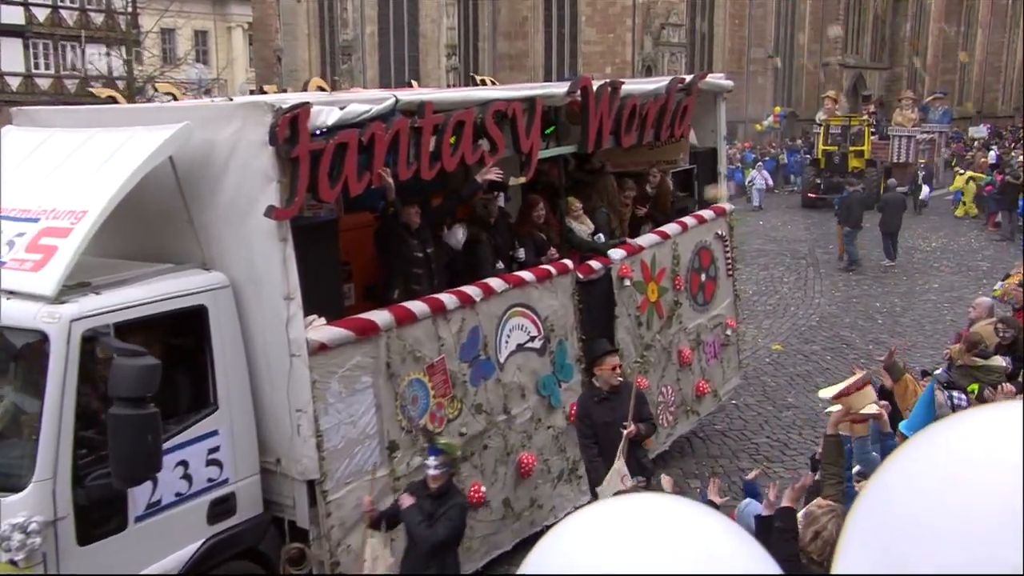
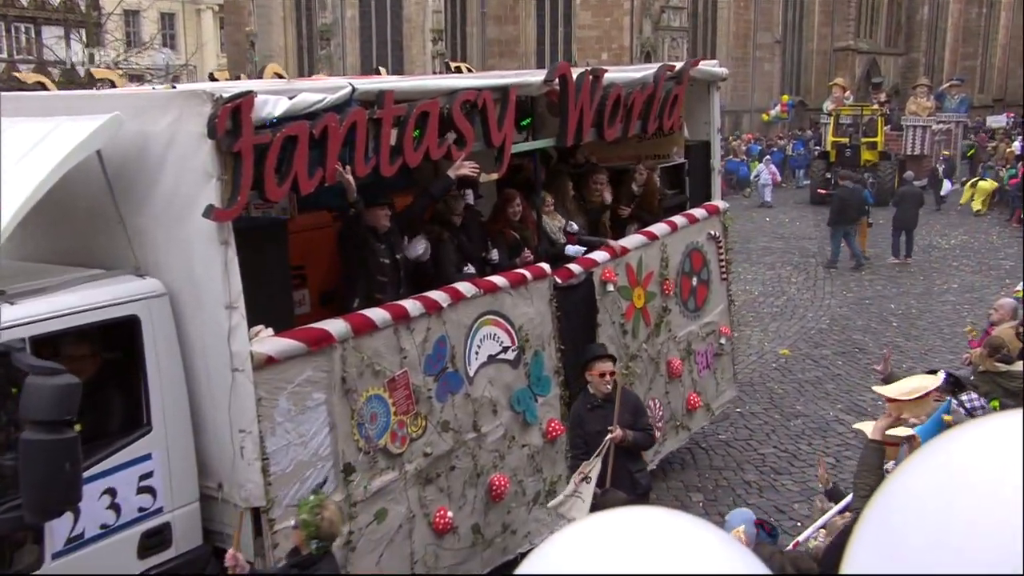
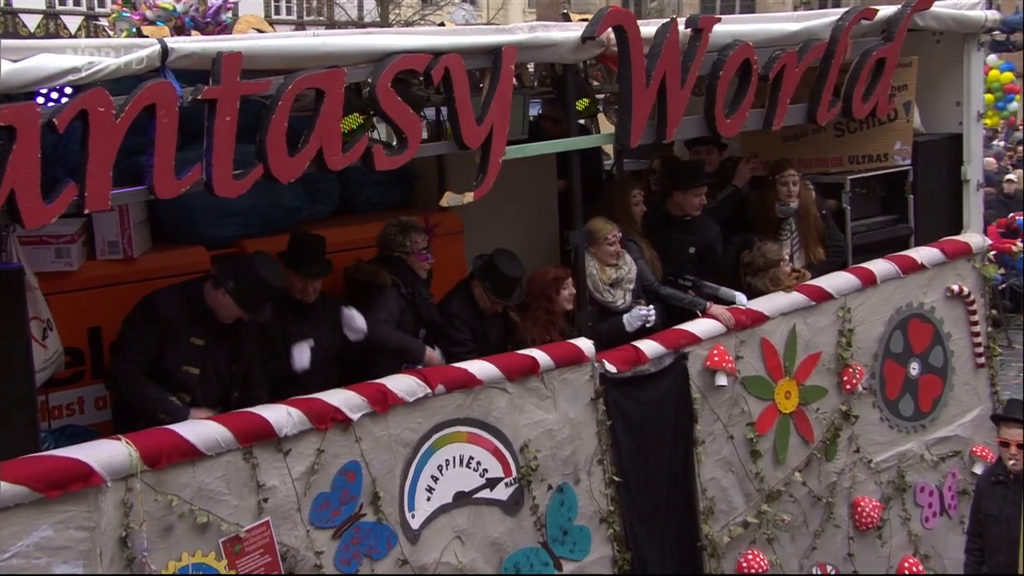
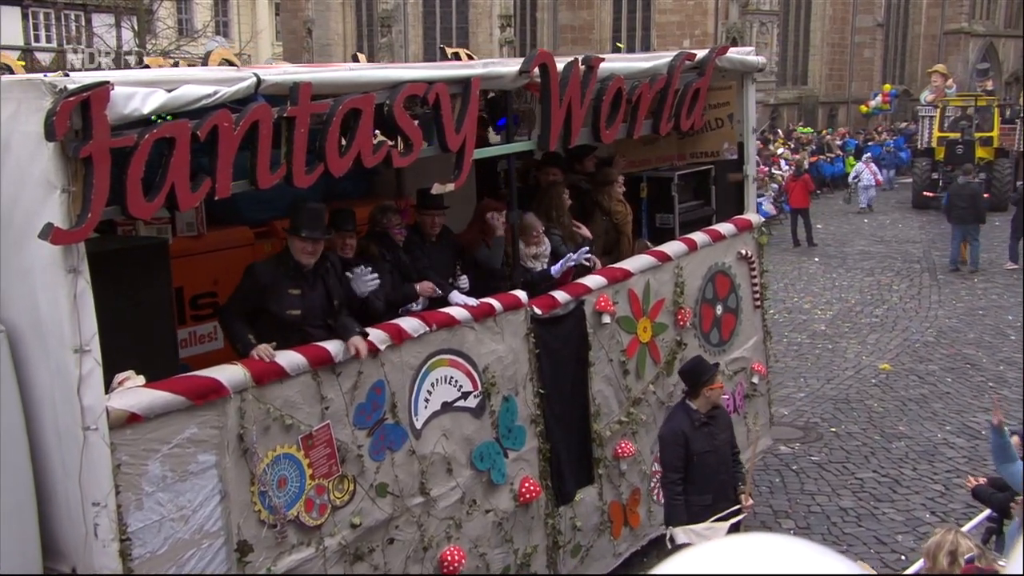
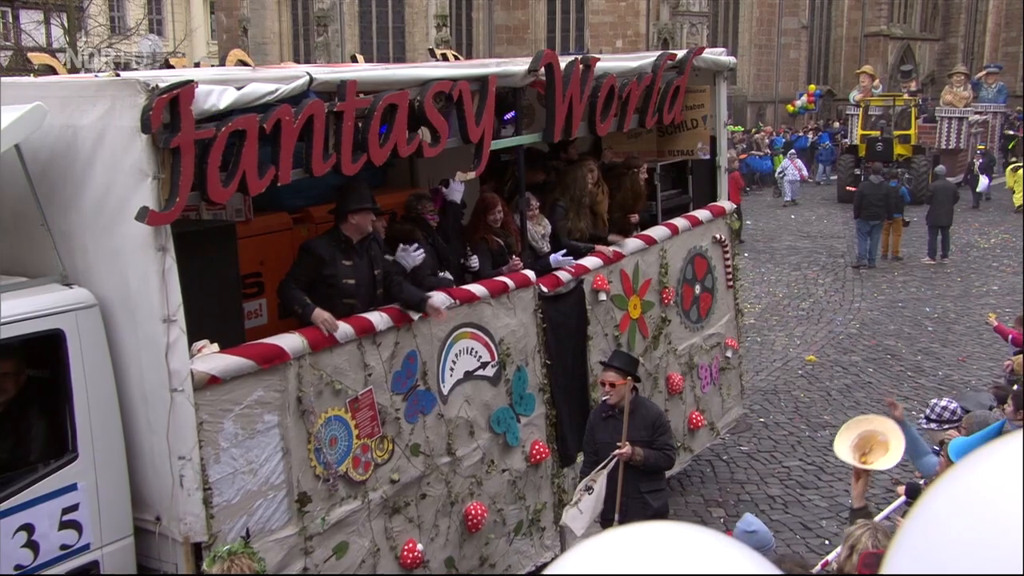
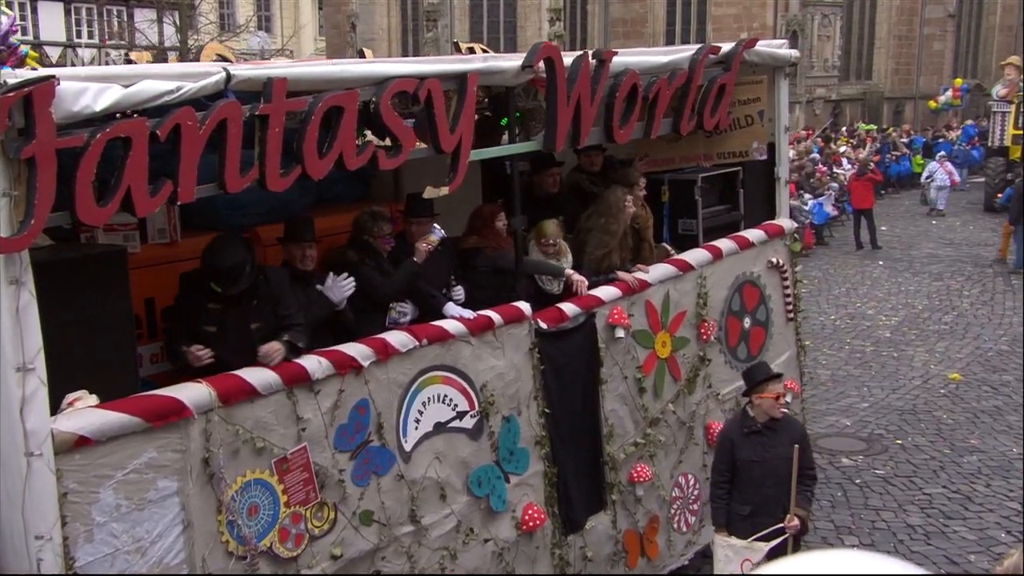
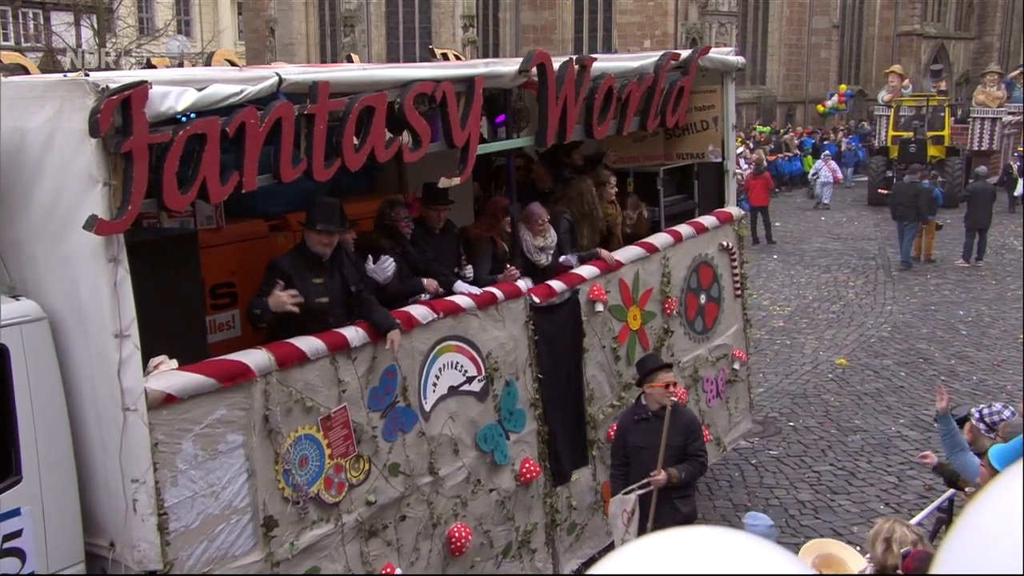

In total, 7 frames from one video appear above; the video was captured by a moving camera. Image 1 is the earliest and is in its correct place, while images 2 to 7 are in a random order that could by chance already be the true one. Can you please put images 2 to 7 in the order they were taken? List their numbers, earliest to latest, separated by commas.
2, 5, 7, 4, 6, 3
